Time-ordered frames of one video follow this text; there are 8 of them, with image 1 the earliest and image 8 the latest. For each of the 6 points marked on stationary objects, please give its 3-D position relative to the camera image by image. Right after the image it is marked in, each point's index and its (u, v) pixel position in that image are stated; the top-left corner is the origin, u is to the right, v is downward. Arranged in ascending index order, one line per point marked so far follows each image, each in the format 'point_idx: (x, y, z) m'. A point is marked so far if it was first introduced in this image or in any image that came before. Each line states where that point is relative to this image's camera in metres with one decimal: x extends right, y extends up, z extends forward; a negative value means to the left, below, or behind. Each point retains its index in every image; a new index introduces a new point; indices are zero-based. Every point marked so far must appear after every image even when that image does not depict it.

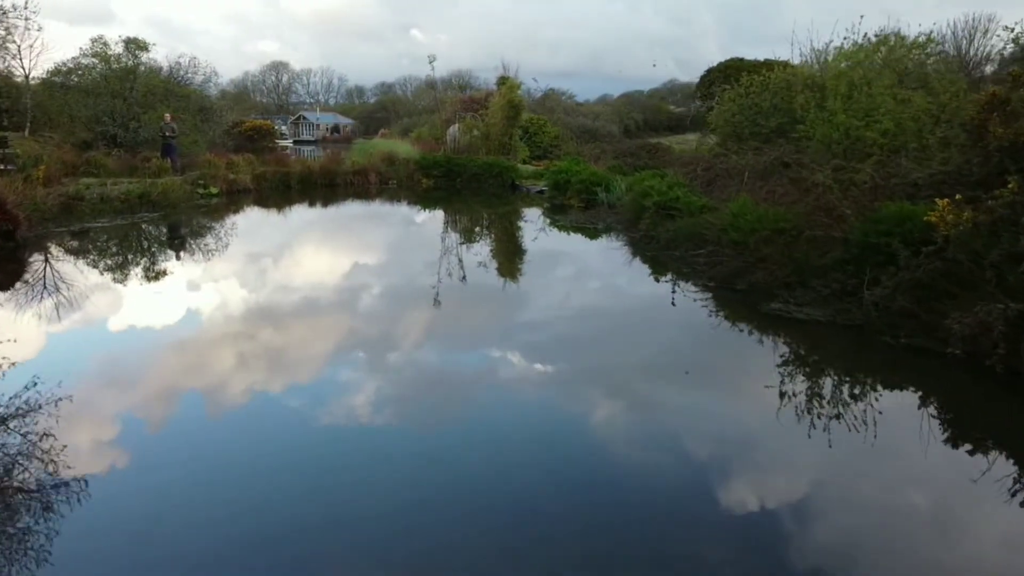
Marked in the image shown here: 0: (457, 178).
0: (-0.9, +1.6, +13.2) m
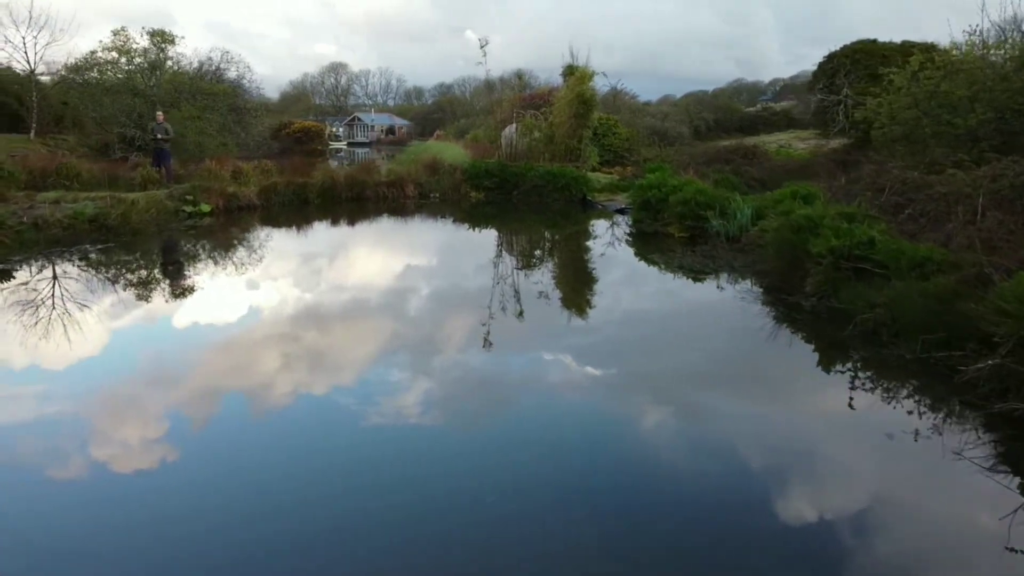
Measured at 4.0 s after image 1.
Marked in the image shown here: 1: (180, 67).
0: (0.0, +1.4, +12.3) m
1: (-6.3, +4.0, +14.8) m
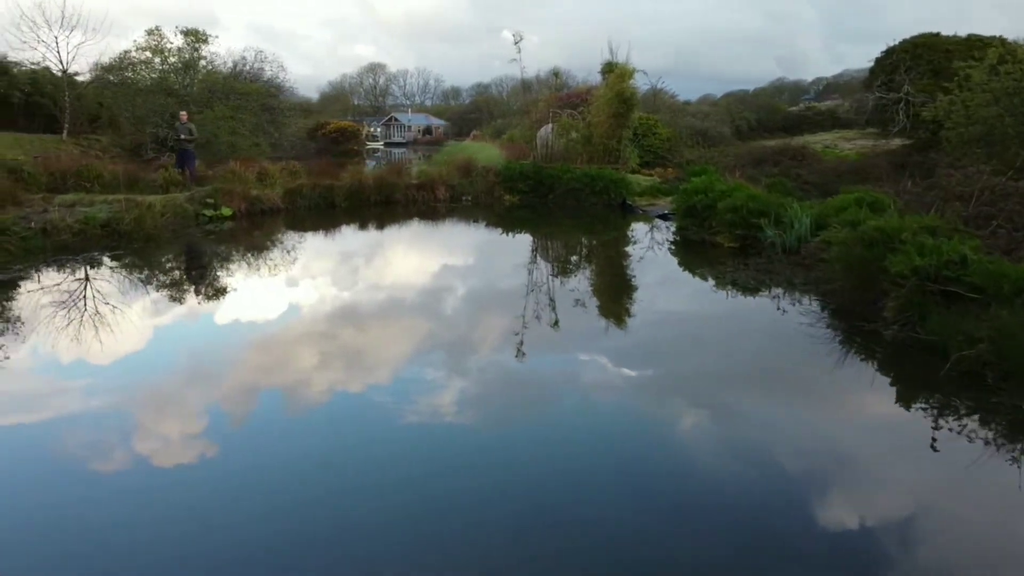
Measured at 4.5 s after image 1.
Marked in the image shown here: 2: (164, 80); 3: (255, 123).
0: (+0.5, +1.3, +12.1) m
1: (-5.6, +4.1, +14.9) m
2: (-6.1, +3.6, +13.9) m
3: (-4.7, +2.9, +14.4) m
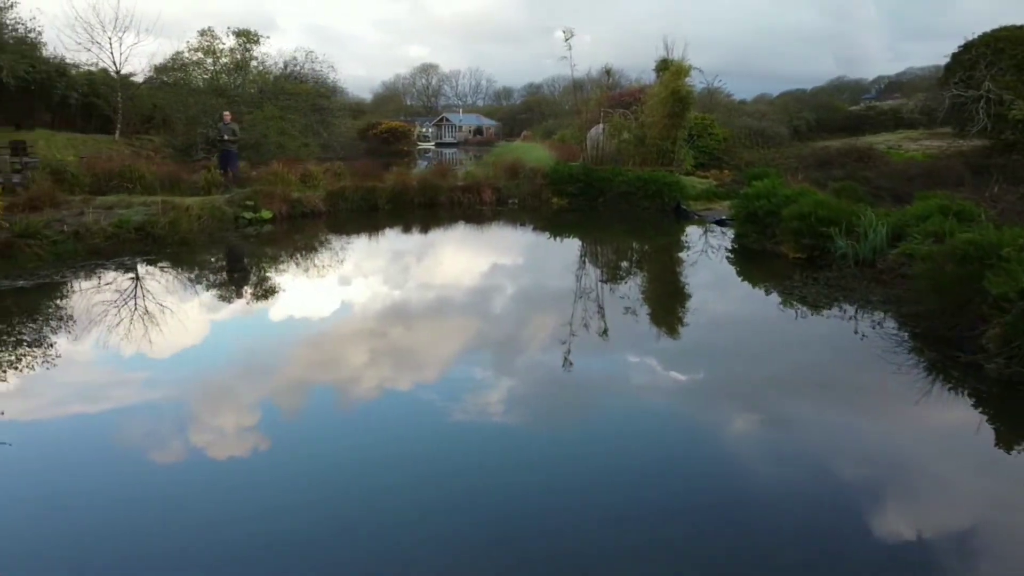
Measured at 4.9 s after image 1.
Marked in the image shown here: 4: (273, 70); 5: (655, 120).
0: (+1.3, +1.3, +11.9) m
1: (-4.6, +4.1, +15.1) m
2: (-5.2, +3.6, +14.1) m
3: (-3.8, +3.0, +14.6) m
4: (-4.5, +4.1, +15.3) m
5: (+2.3, +2.7, +13.1) m
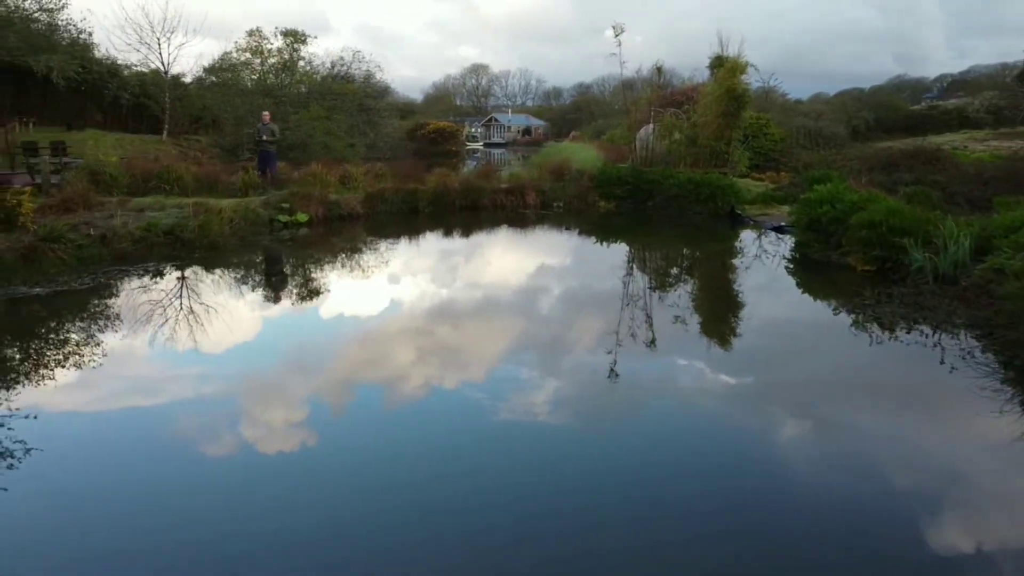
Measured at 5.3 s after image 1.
0: (+2.0, +1.2, +11.7) m
1: (-3.7, +4.1, +15.2) m
2: (-4.4, +3.7, +14.3) m
3: (-2.9, +3.0, +14.6) m
4: (-3.6, +4.1, +15.4) m
5: (+3.1, +2.7, +12.8) m
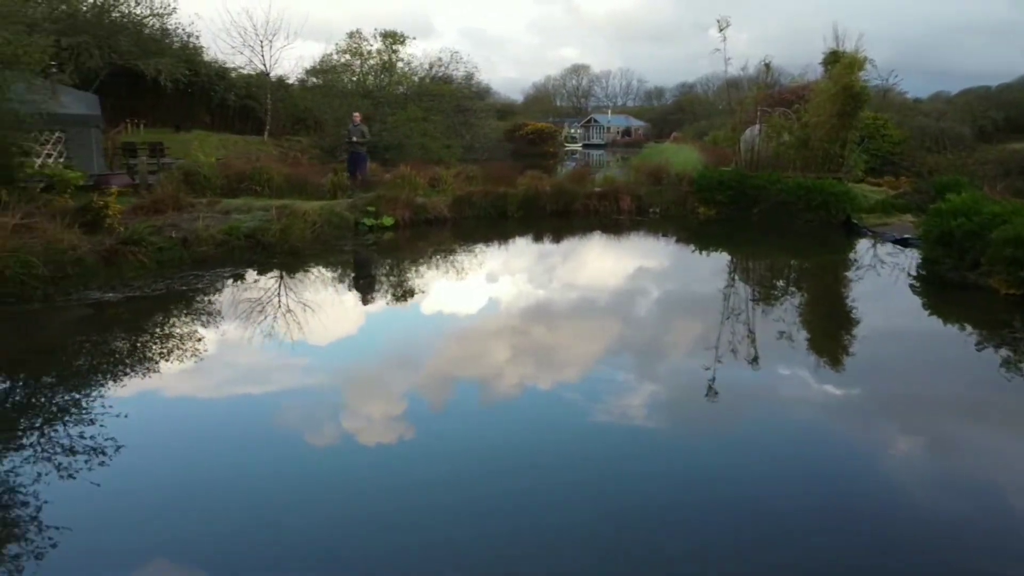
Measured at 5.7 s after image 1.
0: (+3.3, +1.1, +11.2) m
1: (-1.8, +4.1, +15.4) m
2: (-2.6, +3.7, +14.6) m
3: (-1.2, +3.0, +14.7) m
4: (-1.7, +4.1, +15.6) m
5: (+4.6, +2.5, +12.2) m
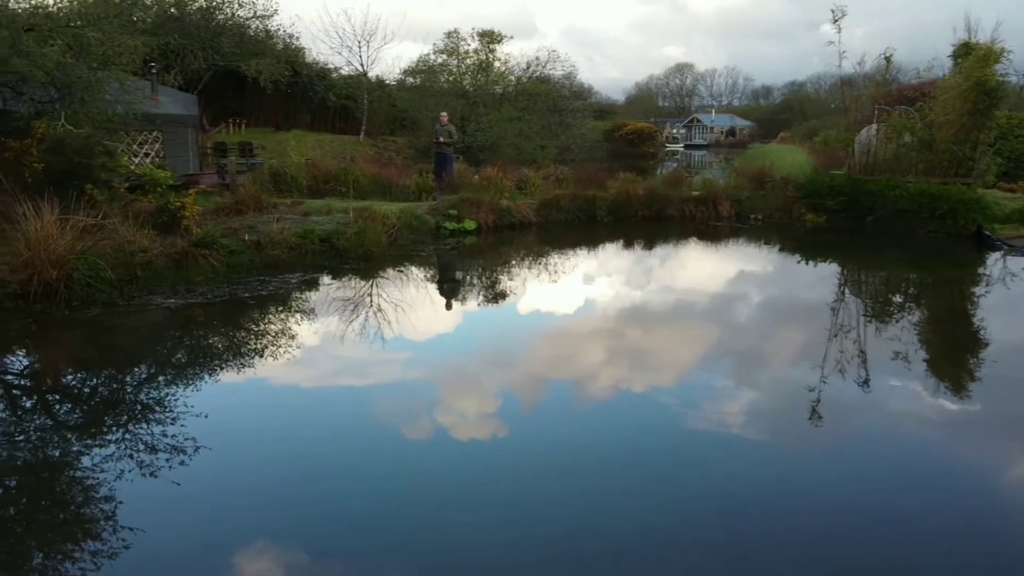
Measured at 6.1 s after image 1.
0: (+4.6, +1.0, +10.6) m
1: (+0.1, +4.1, +15.3) m
2: (-0.8, +3.7, +14.6) m
3: (+0.6, +2.9, +14.6) m
4: (+0.2, +4.1, +15.5) m
5: (+6.0, +2.4, +11.4) m
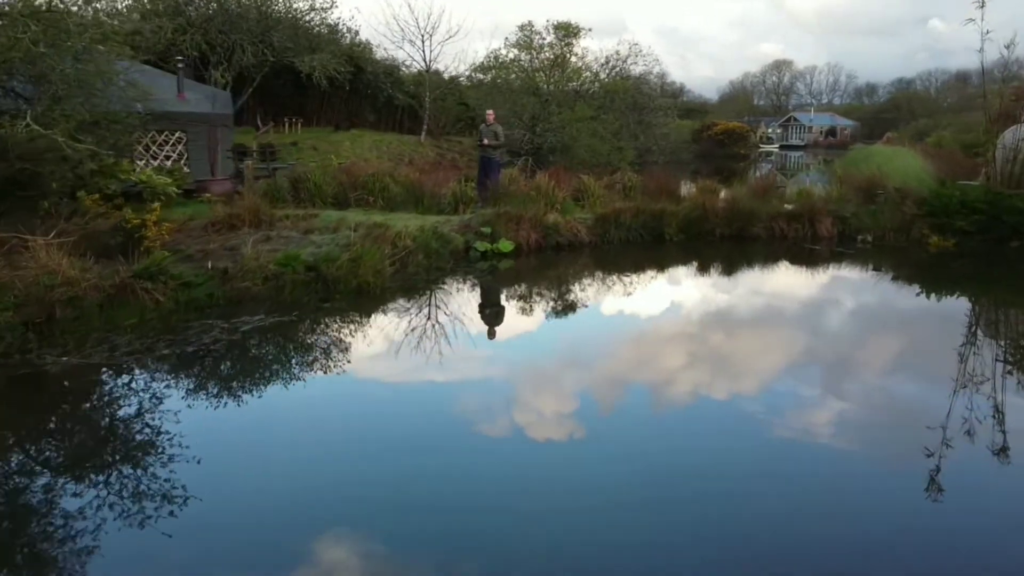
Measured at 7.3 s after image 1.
0: (+5.6, +0.8, +9.6) m
1: (+1.6, +4.0, +14.8) m
2: (+0.7, +3.6, +14.2) m
3: (+2.1, +2.8, +14.0) m
4: (+1.8, +4.0, +14.9) m
5: (+7.1, +2.2, +10.3) m
